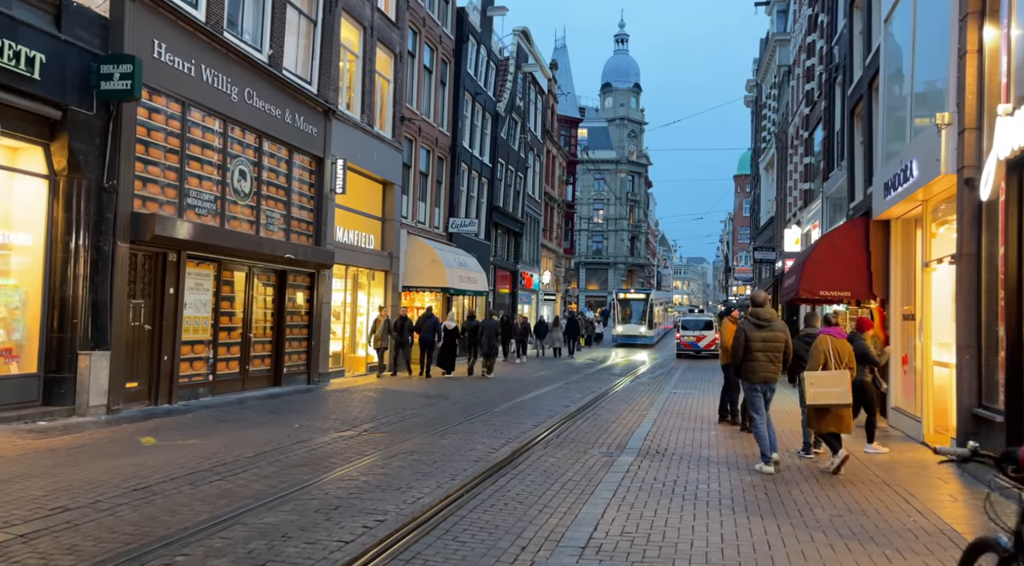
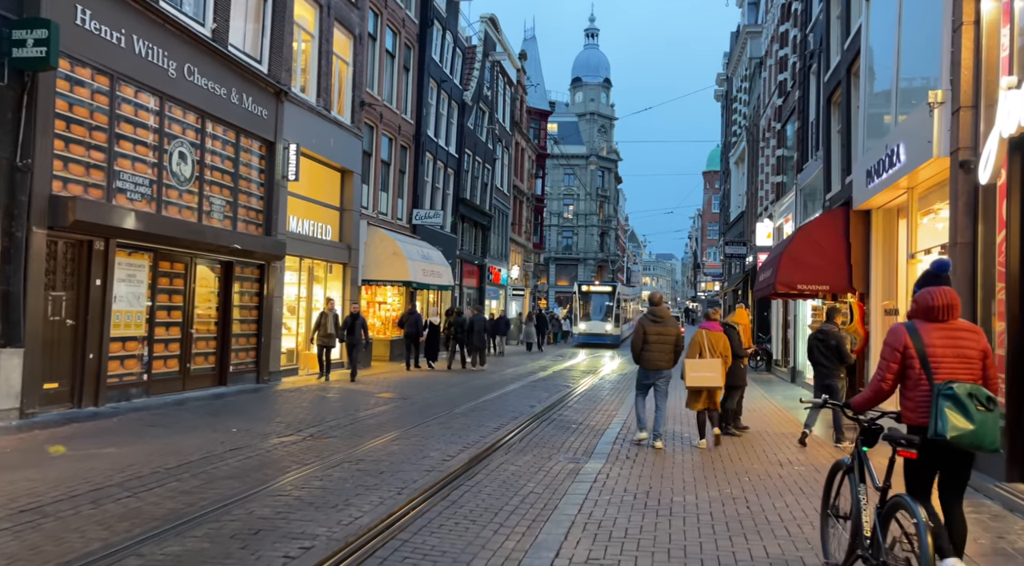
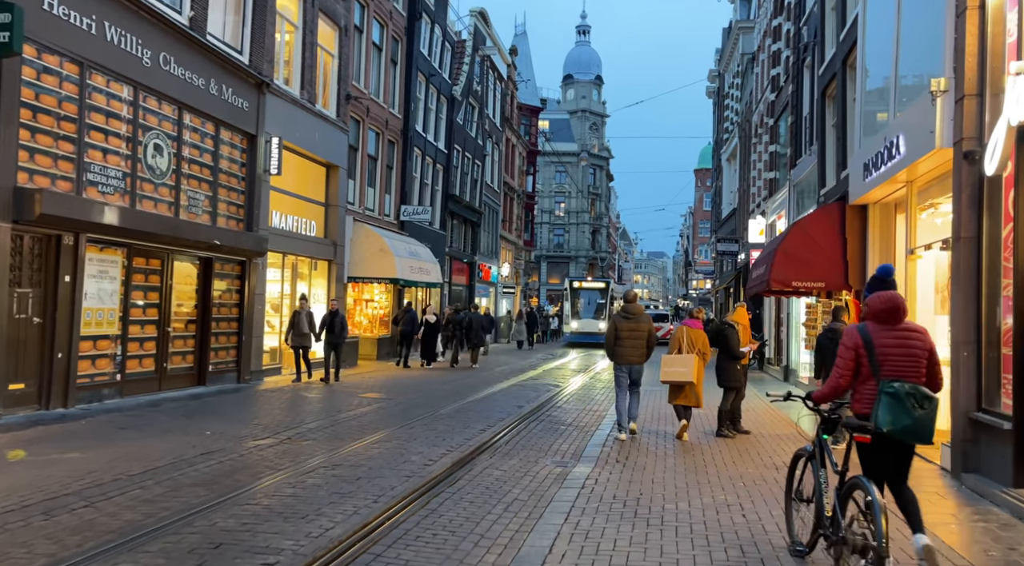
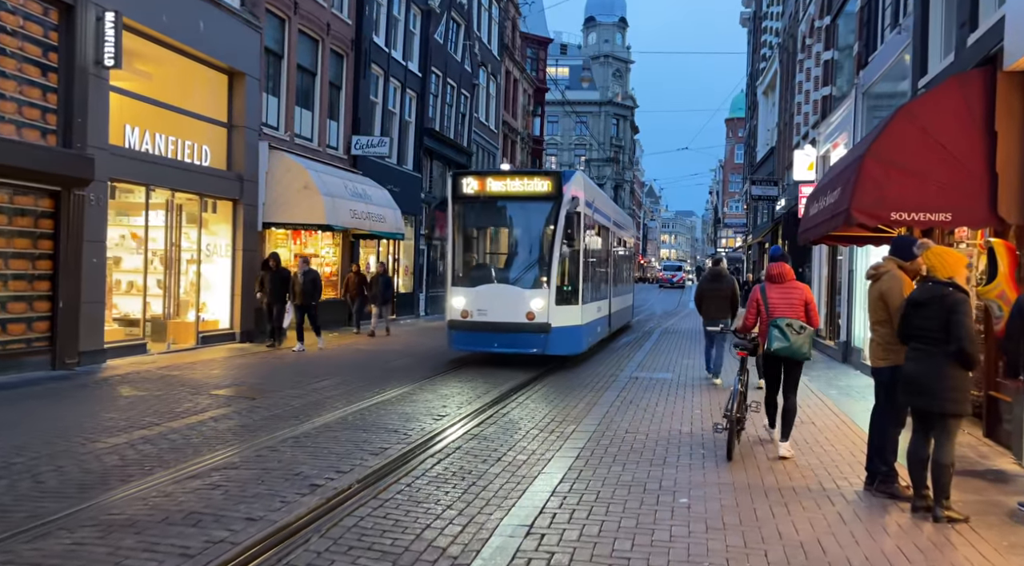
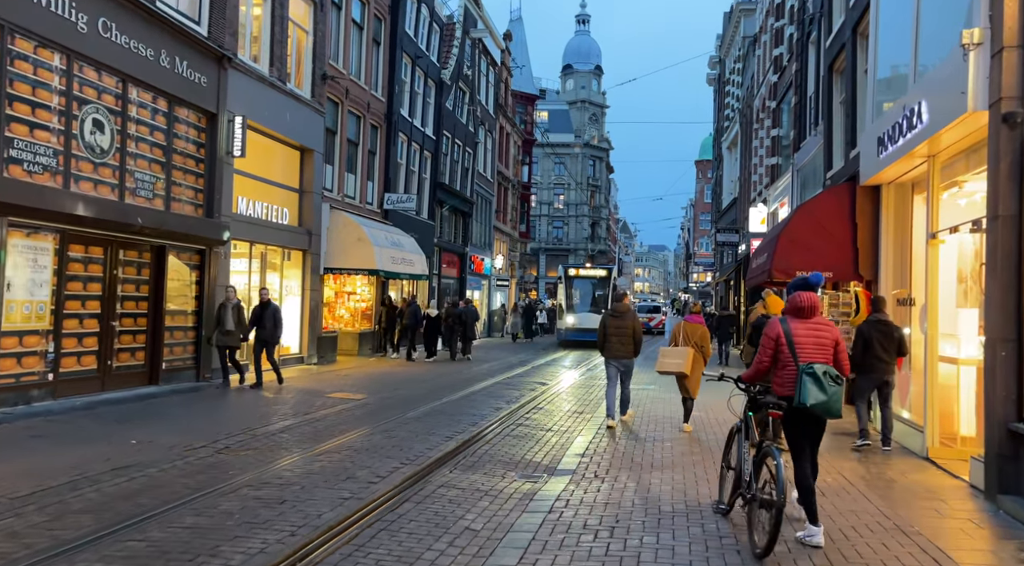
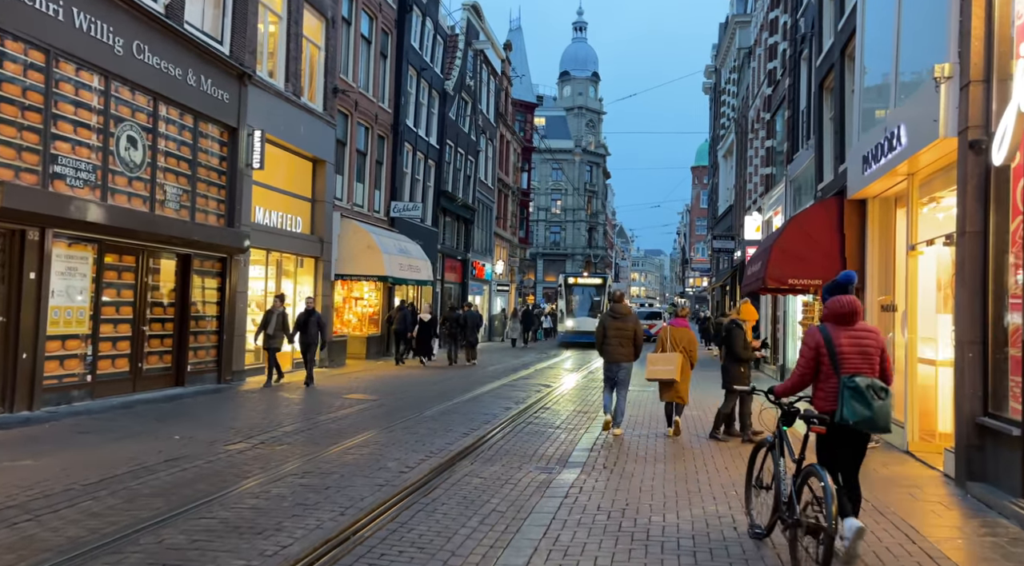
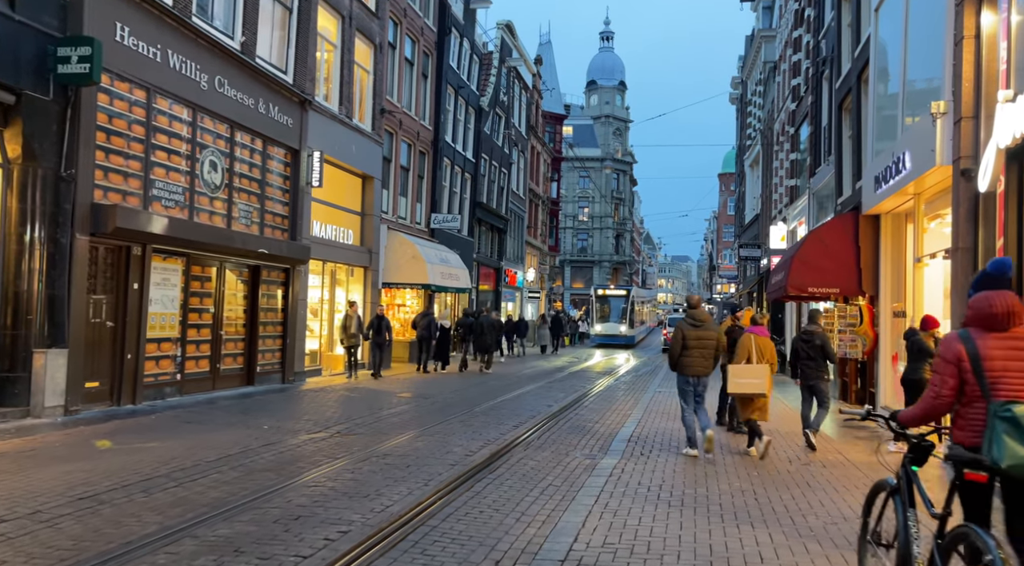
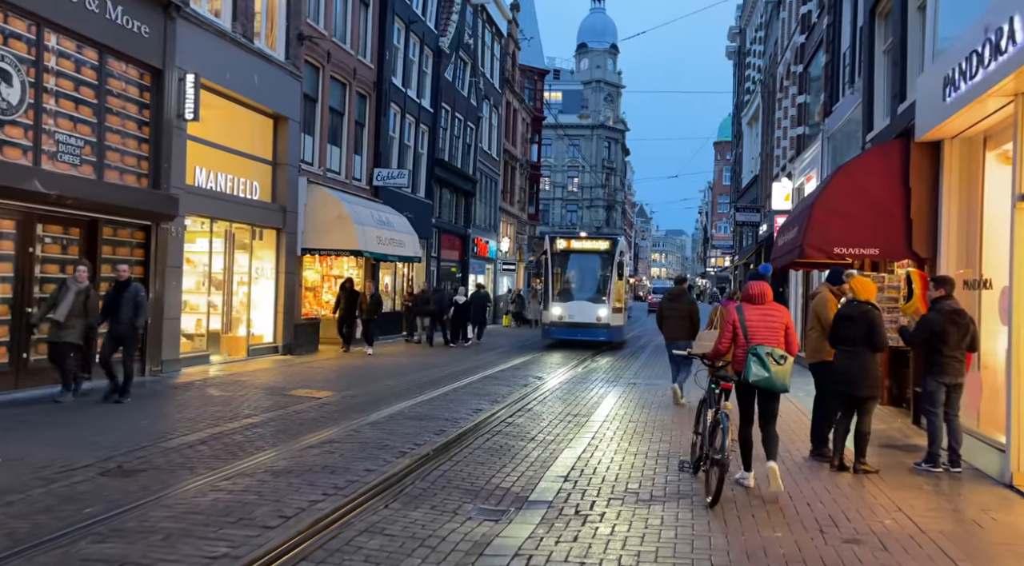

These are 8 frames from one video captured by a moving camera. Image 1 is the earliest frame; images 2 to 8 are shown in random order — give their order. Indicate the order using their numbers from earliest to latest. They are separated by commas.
7, 2, 3, 6, 5, 8, 4
